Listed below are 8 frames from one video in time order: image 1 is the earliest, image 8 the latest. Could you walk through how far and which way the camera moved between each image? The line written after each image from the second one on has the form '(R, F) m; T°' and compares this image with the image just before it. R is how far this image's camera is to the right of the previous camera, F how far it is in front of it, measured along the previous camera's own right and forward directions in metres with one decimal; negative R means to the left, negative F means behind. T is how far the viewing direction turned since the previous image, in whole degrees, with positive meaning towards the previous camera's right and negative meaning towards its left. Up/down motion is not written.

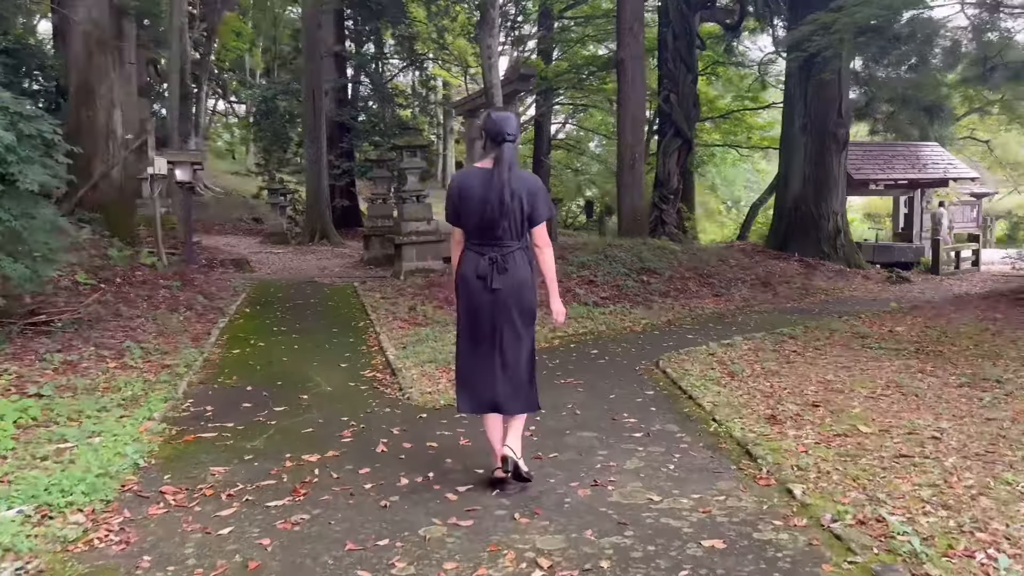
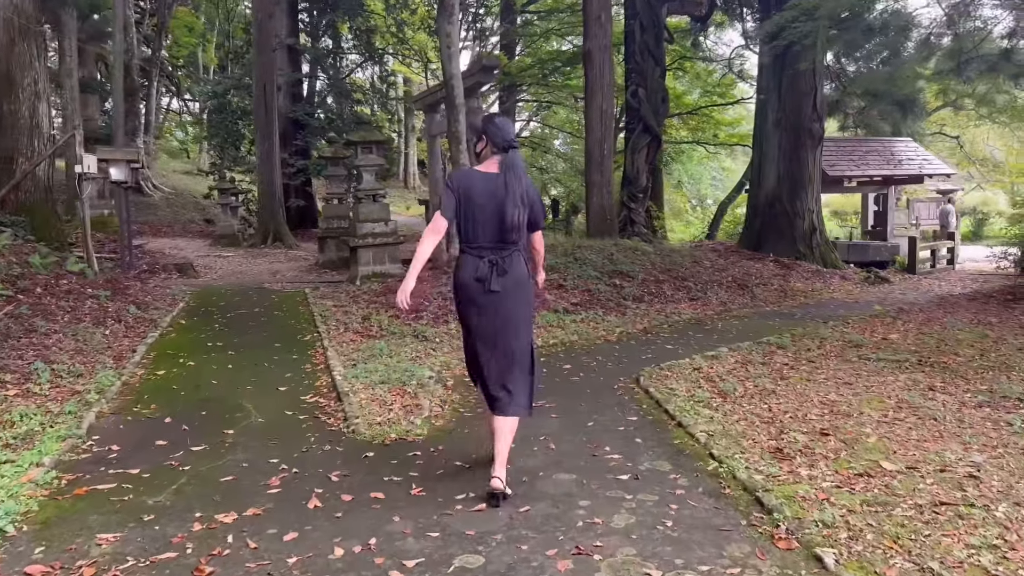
(0.0, +0.6) m; +2°
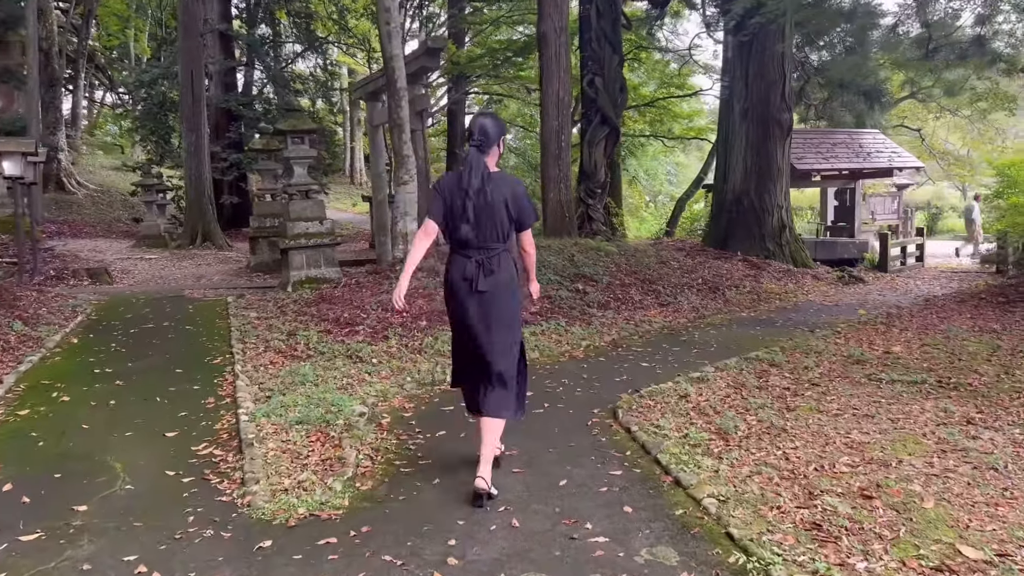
(0.0, +0.9) m; +3°
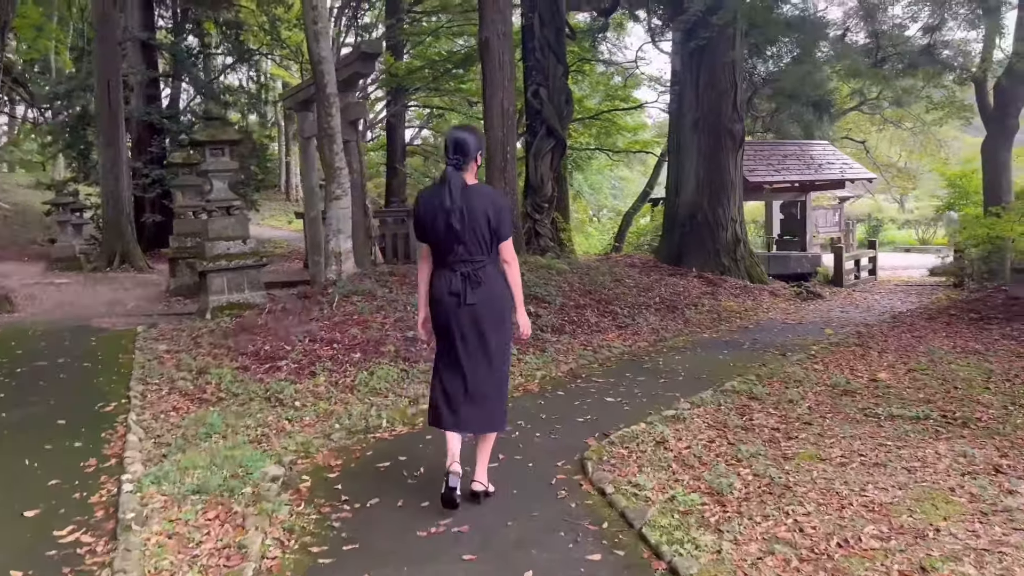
(0.0, +0.7) m; +4°
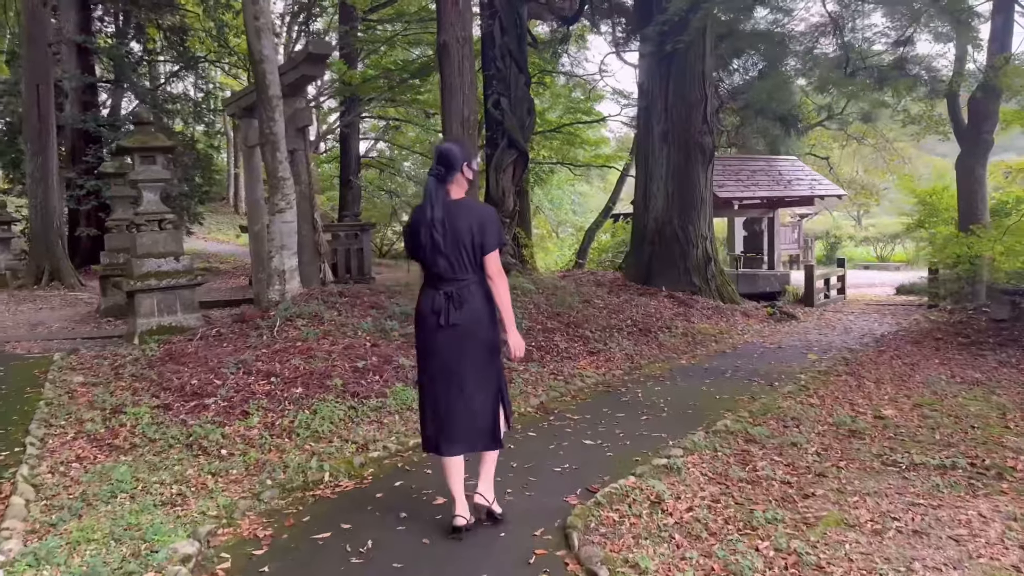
(0.0, +0.6) m; +3°
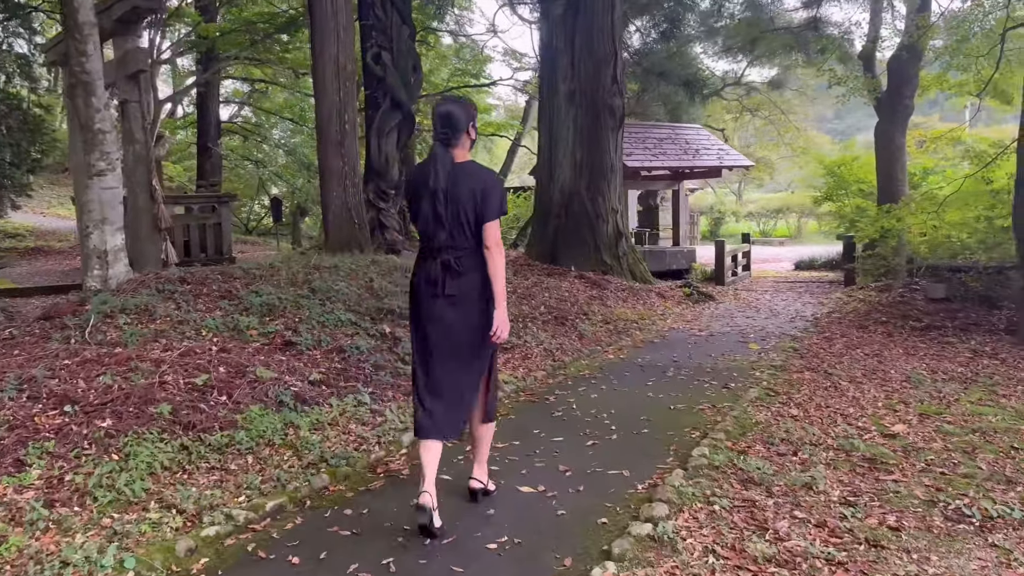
(-0.1, +1.3) m; +8°
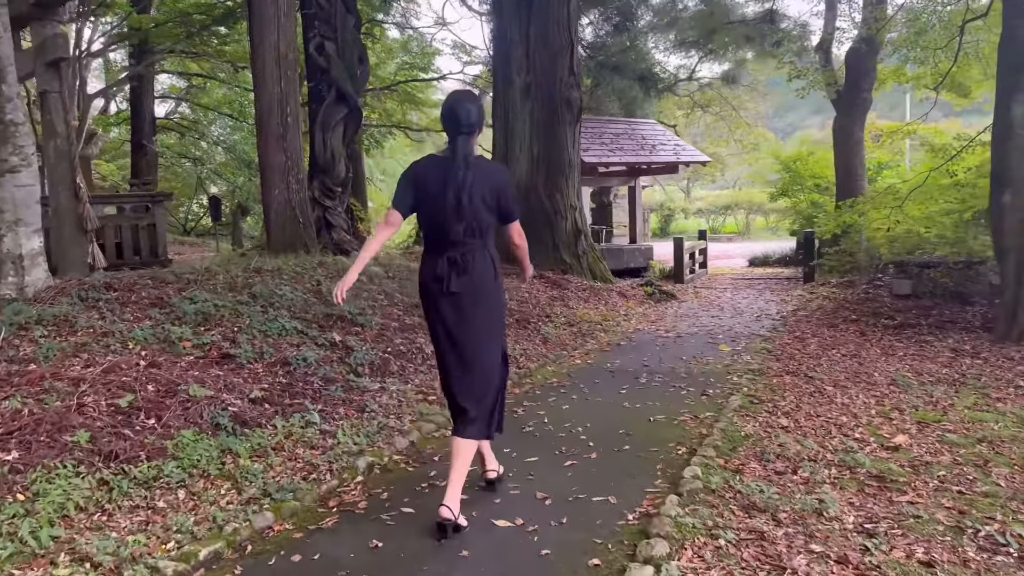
(-0.1, +0.4) m; +4°
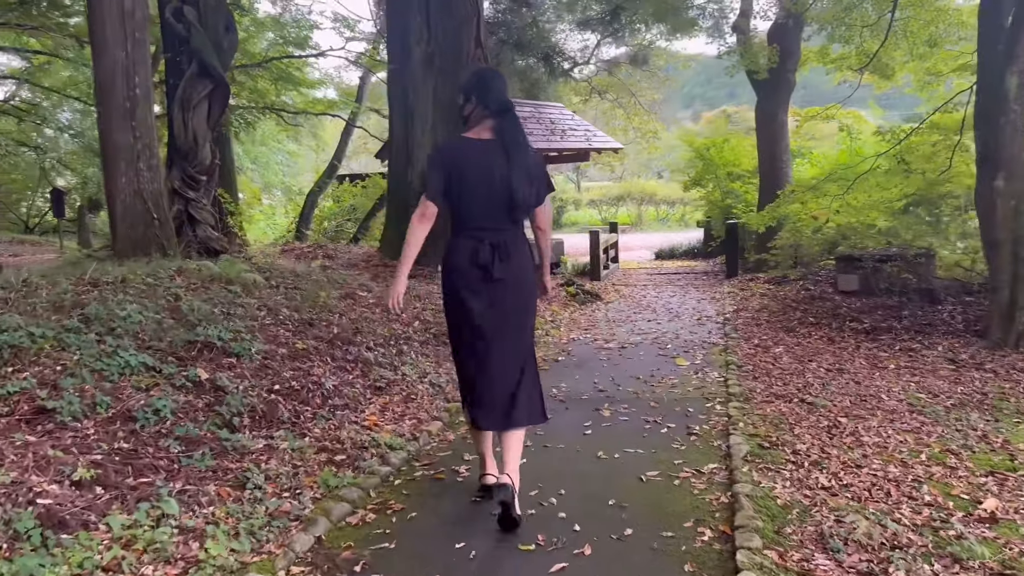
(-0.2, +1.1) m; +8°
